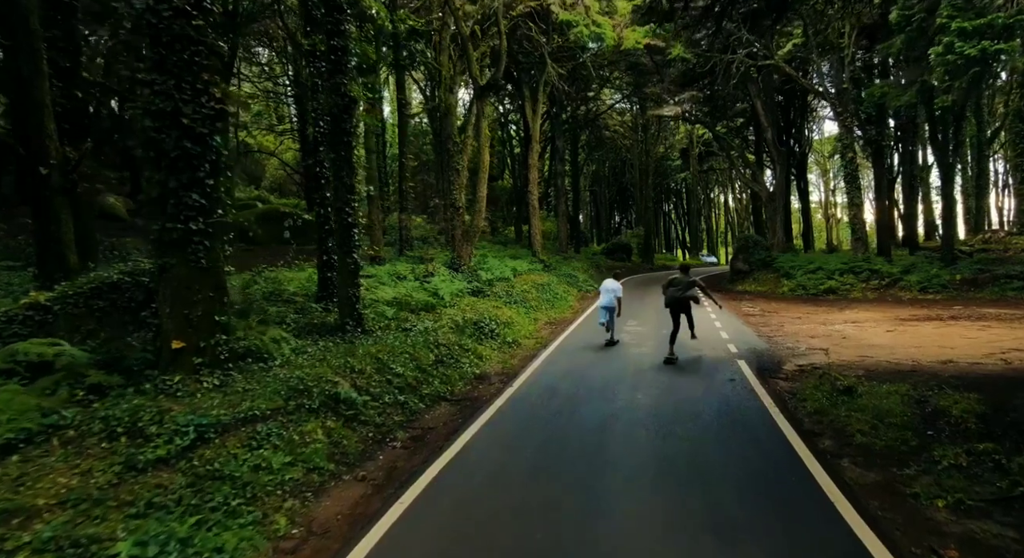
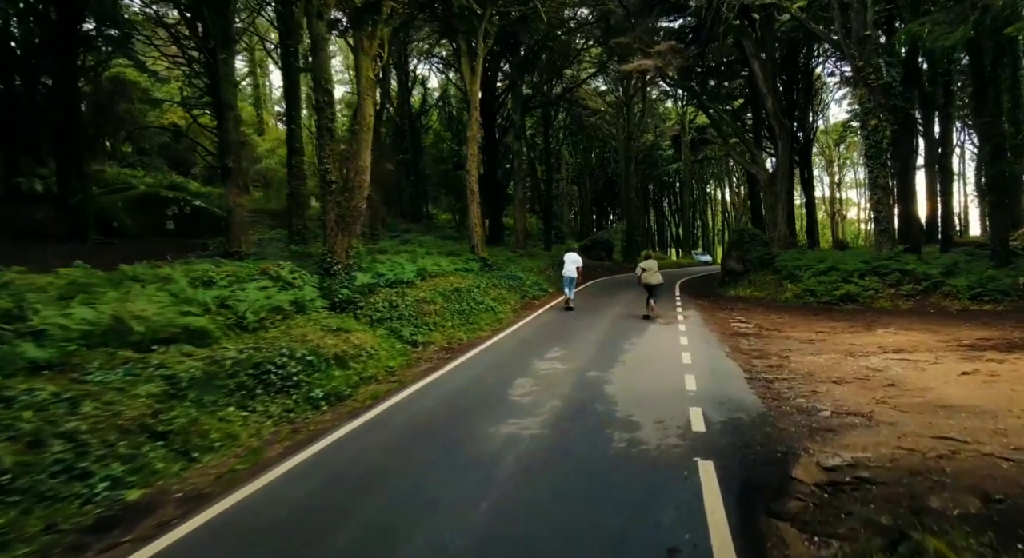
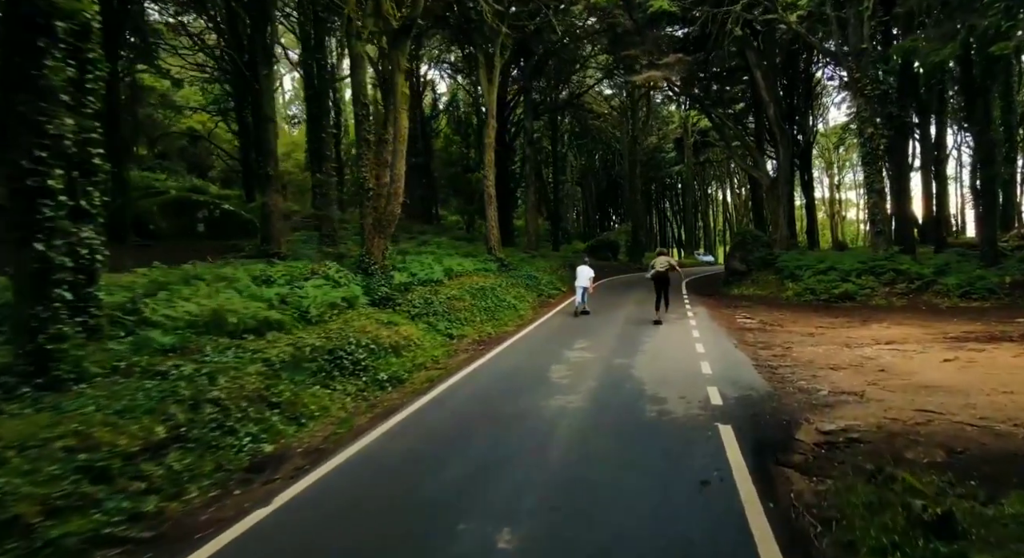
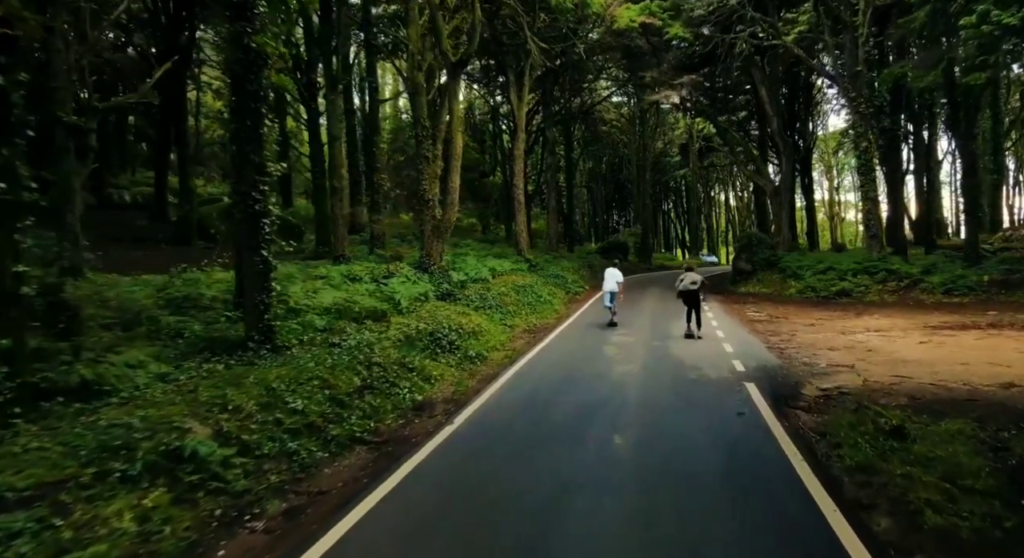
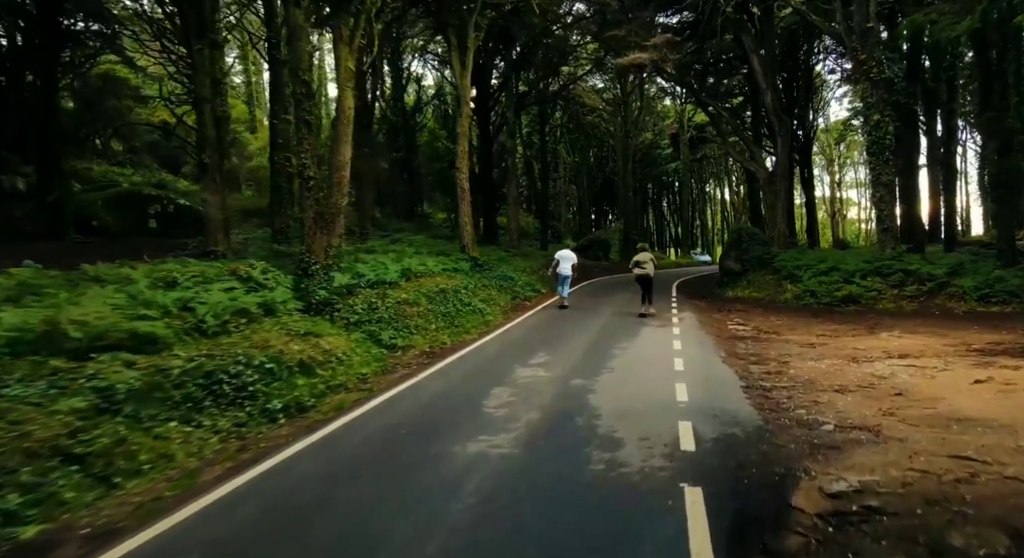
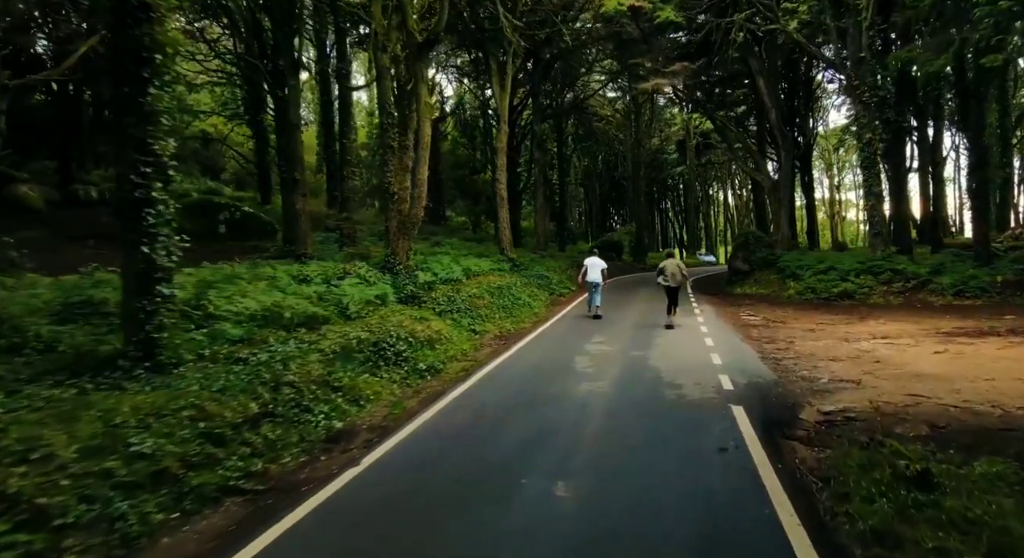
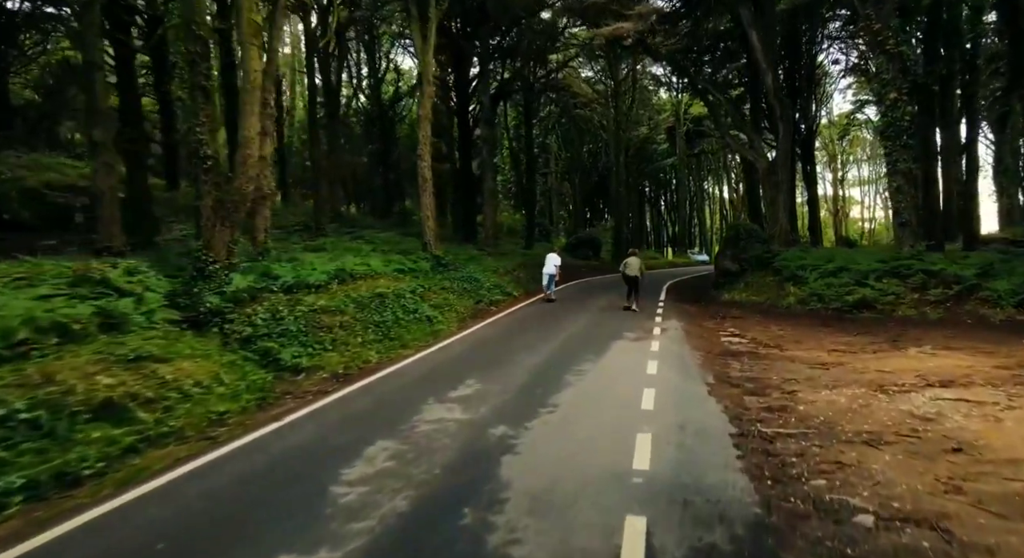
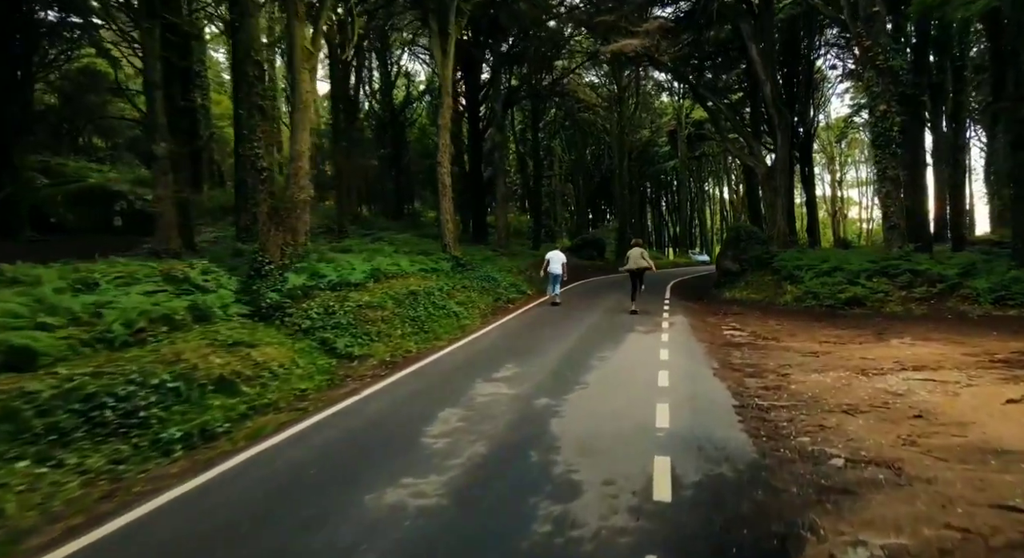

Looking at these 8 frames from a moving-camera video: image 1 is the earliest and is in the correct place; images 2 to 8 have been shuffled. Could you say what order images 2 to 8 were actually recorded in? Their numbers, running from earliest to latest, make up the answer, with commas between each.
4, 6, 3, 2, 5, 8, 7
